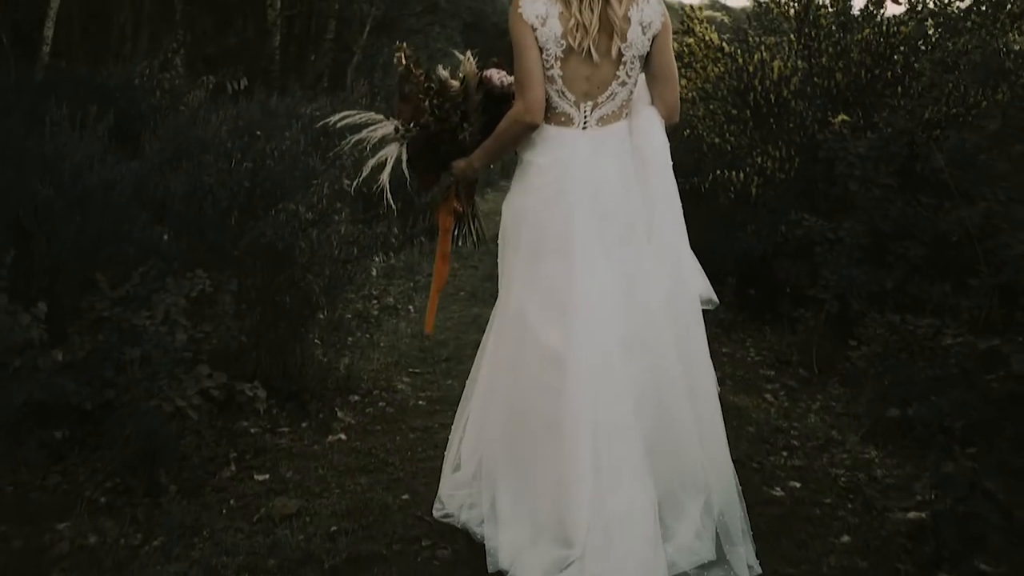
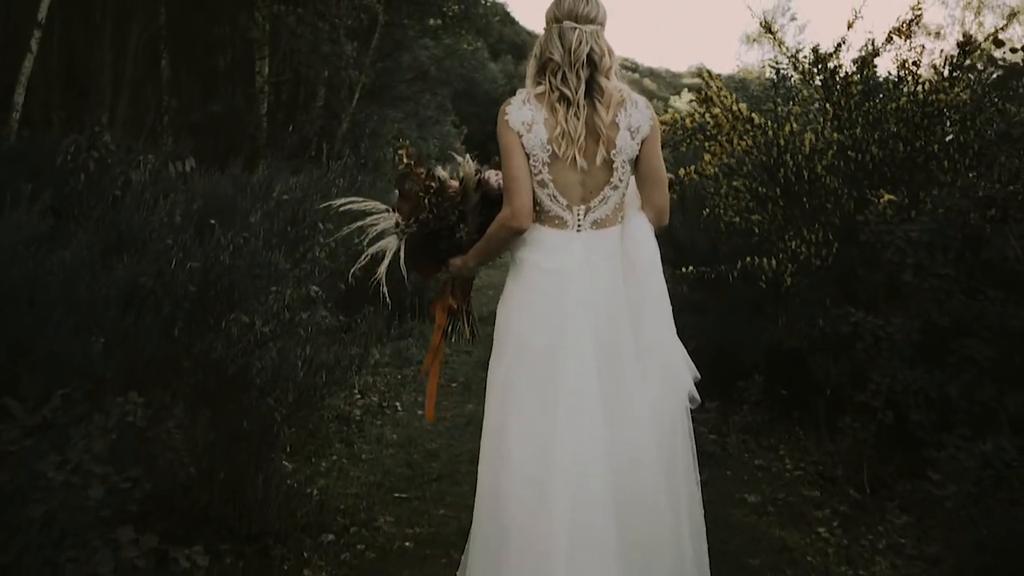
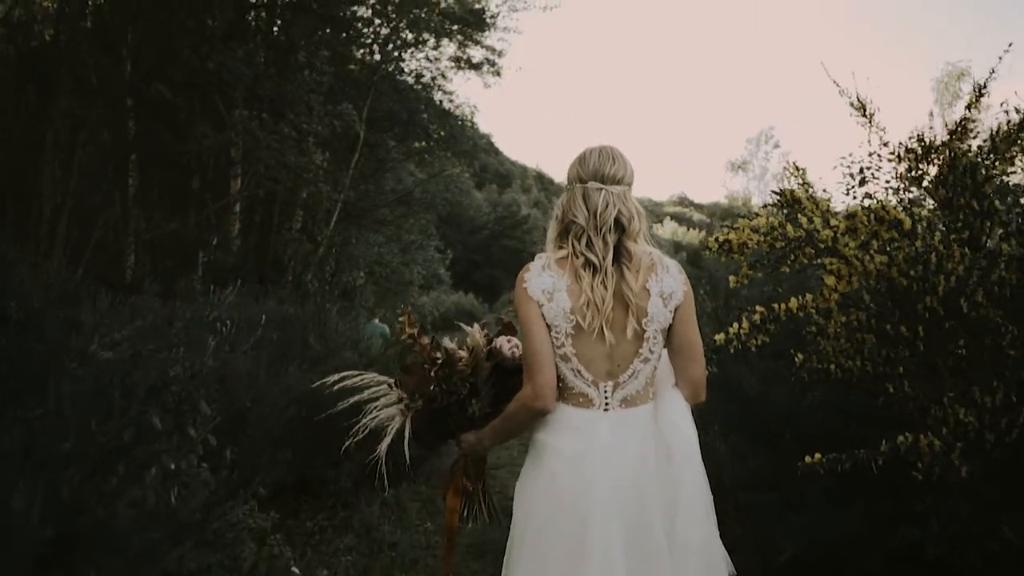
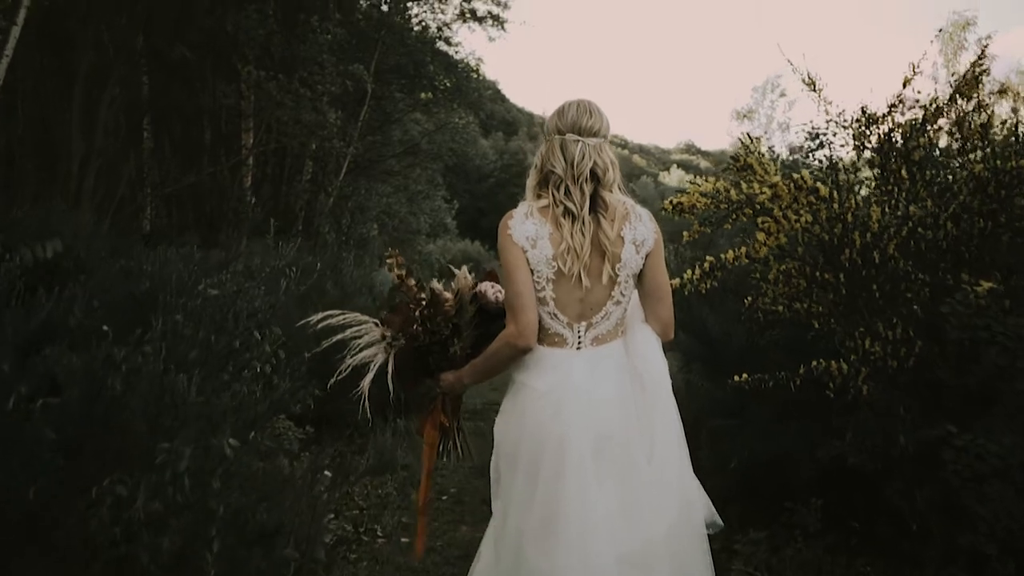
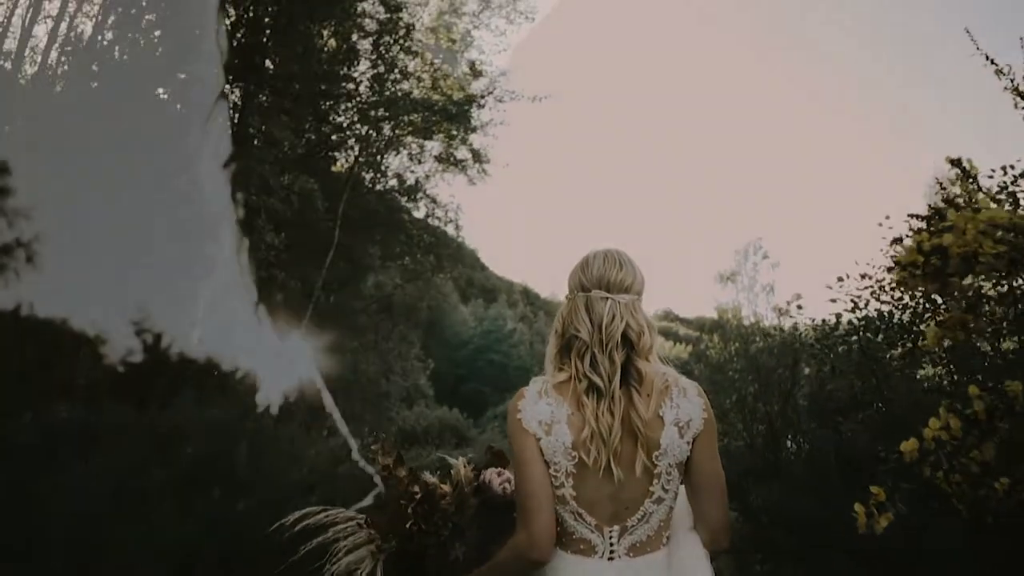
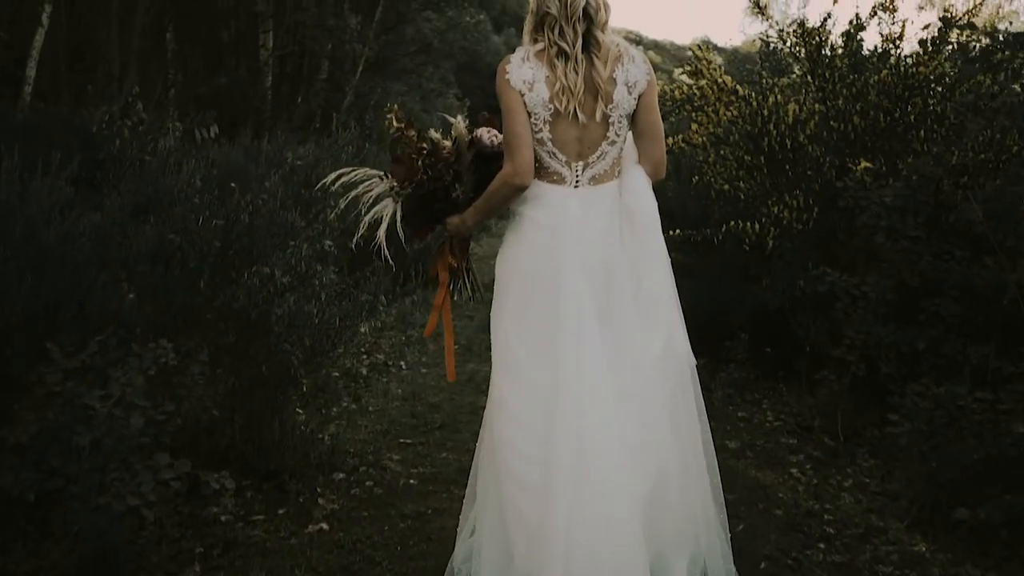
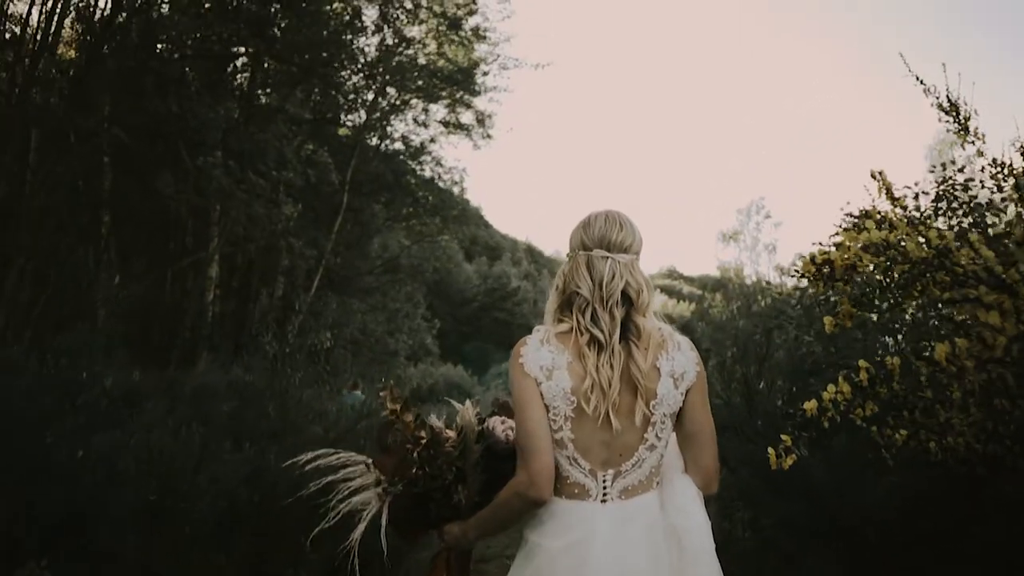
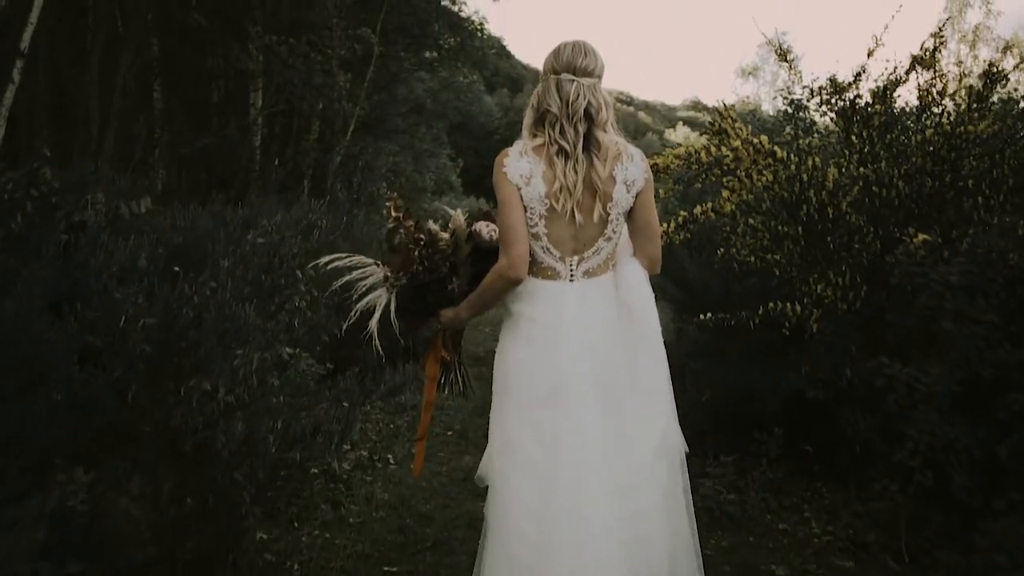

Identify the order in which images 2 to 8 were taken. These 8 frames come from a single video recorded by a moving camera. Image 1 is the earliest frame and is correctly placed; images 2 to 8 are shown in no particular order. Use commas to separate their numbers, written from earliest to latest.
6, 2, 8, 4, 3, 7, 5
